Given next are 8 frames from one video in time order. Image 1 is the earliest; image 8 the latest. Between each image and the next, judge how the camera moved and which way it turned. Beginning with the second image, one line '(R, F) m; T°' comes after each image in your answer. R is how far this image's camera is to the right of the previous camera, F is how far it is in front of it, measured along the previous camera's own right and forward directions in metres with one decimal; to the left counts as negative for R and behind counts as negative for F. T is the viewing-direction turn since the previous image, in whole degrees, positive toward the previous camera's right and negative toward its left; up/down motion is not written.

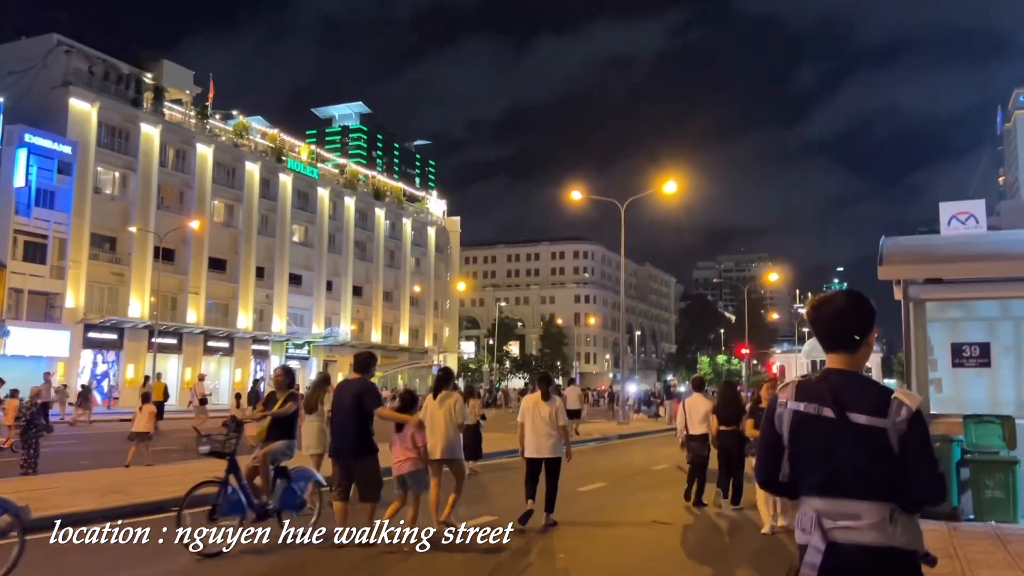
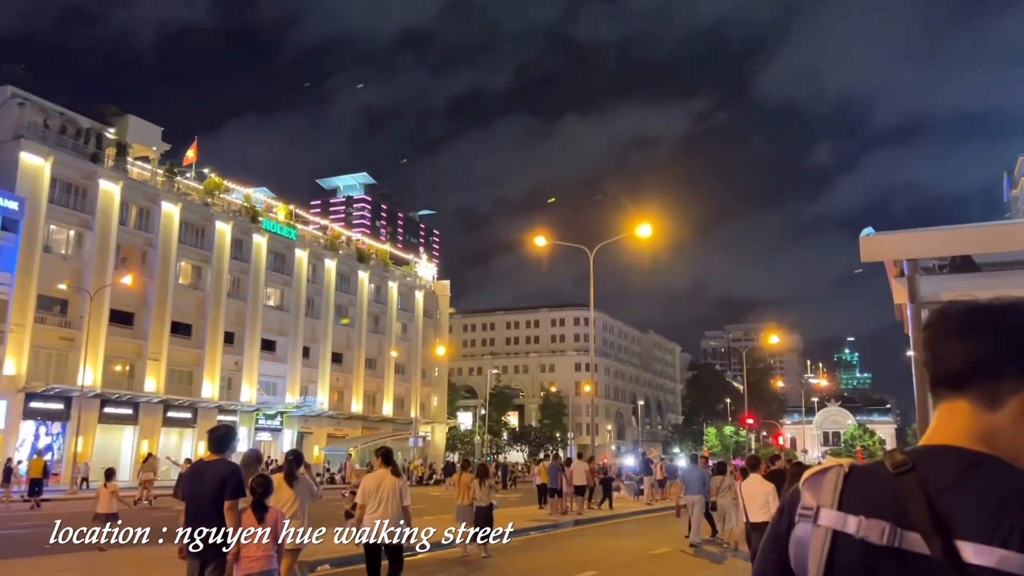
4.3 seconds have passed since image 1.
(+1.4, +3.0) m; -1°
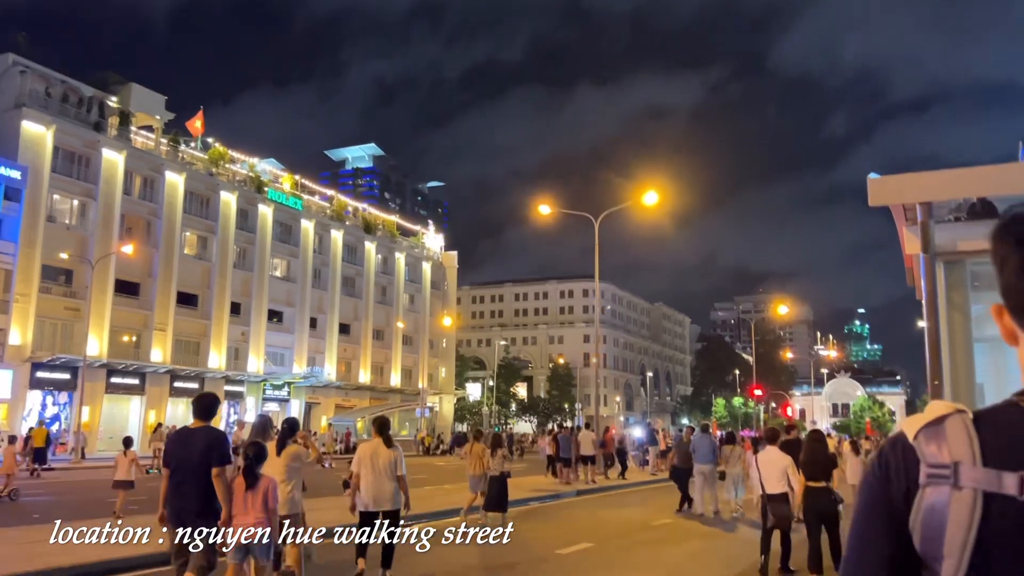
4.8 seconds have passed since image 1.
(+0.2, +0.4) m; -1°
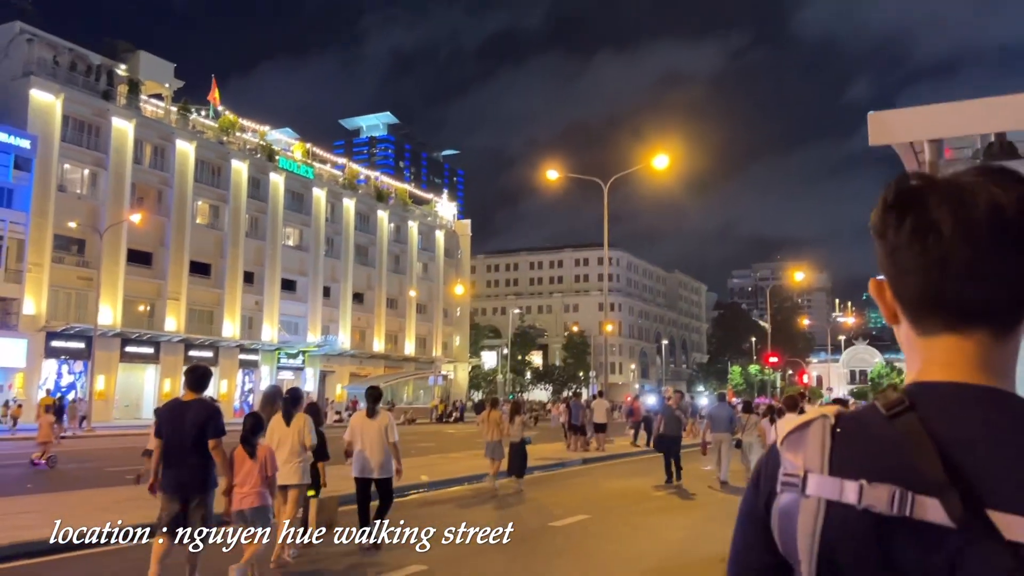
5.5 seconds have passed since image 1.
(+0.2, +0.3) m; -1°
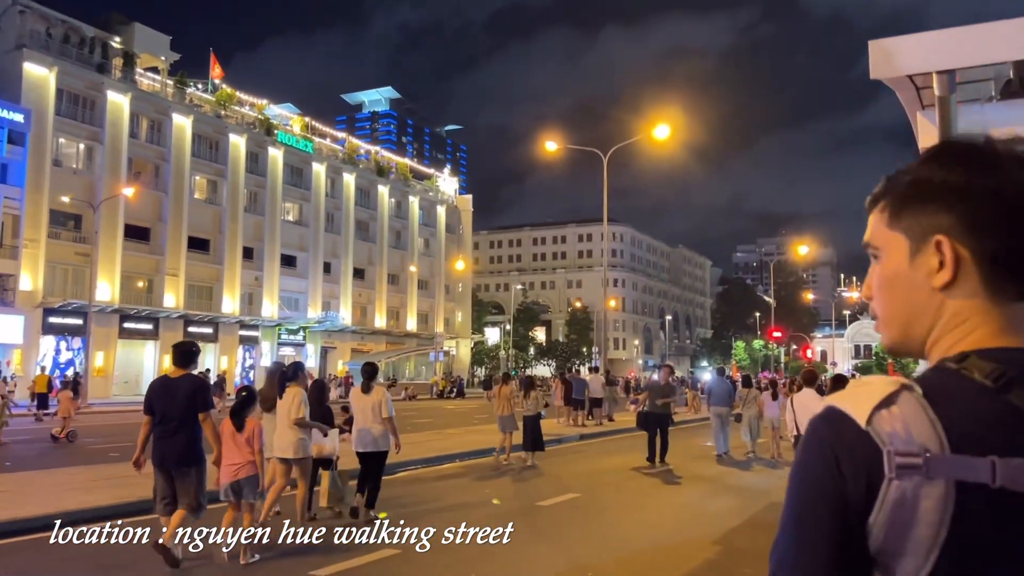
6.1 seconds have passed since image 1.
(+0.2, +0.4) m; 0°
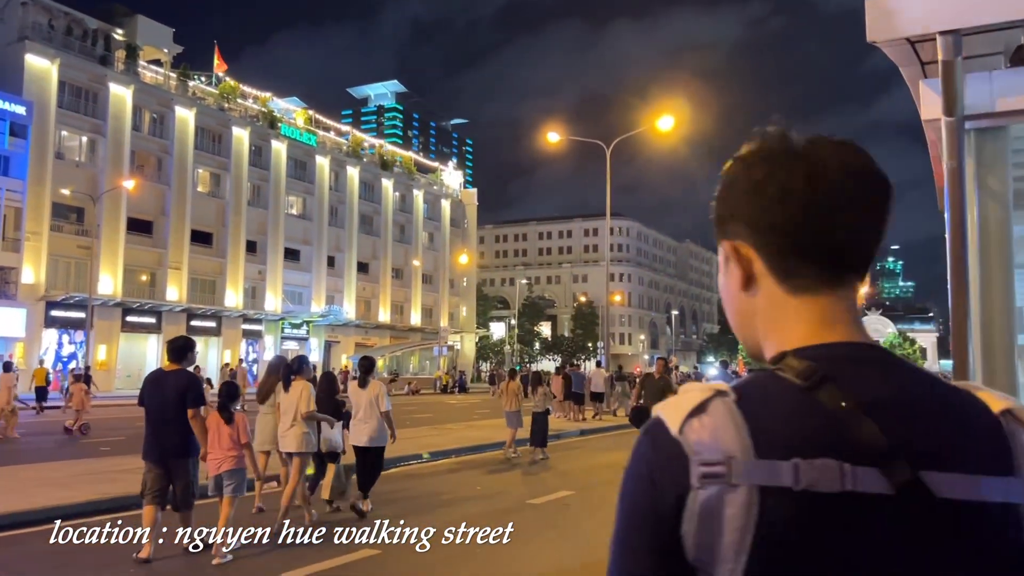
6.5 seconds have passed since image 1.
(+0.1, +0.2) m; 0°
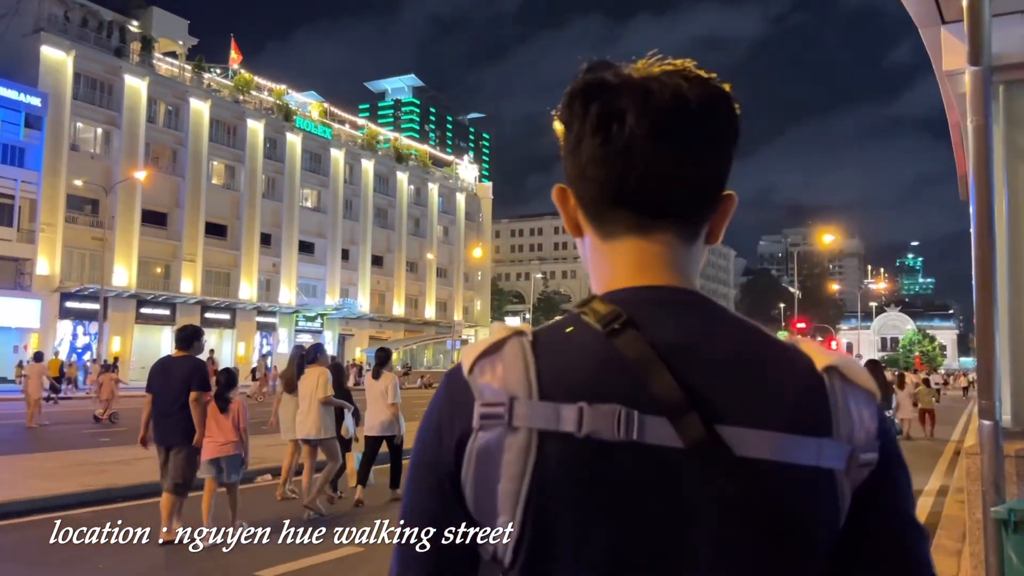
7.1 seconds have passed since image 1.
(+0.1, +0.3) m; -1°
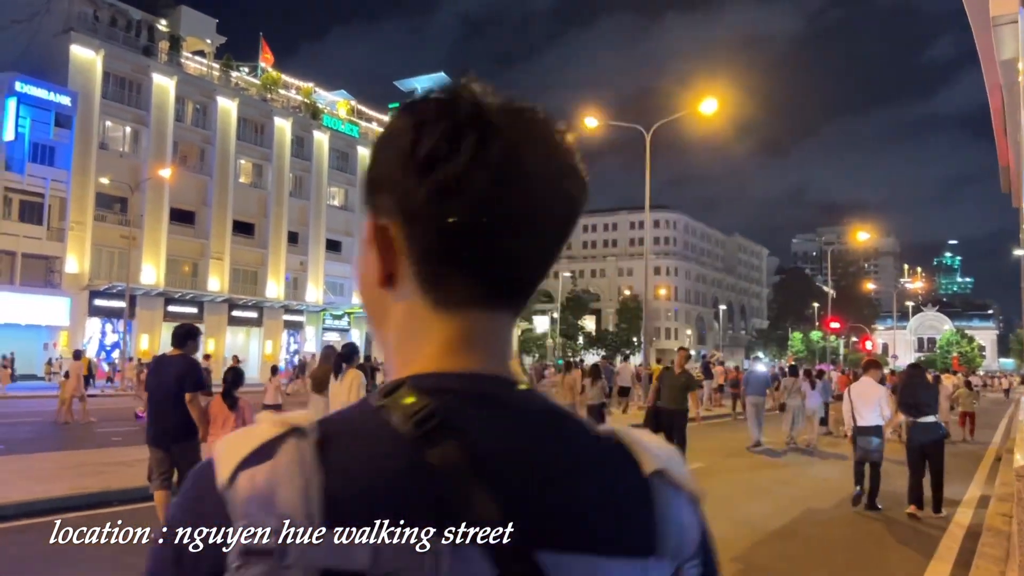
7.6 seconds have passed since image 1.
(+0.2, +0.5) m; -2°
